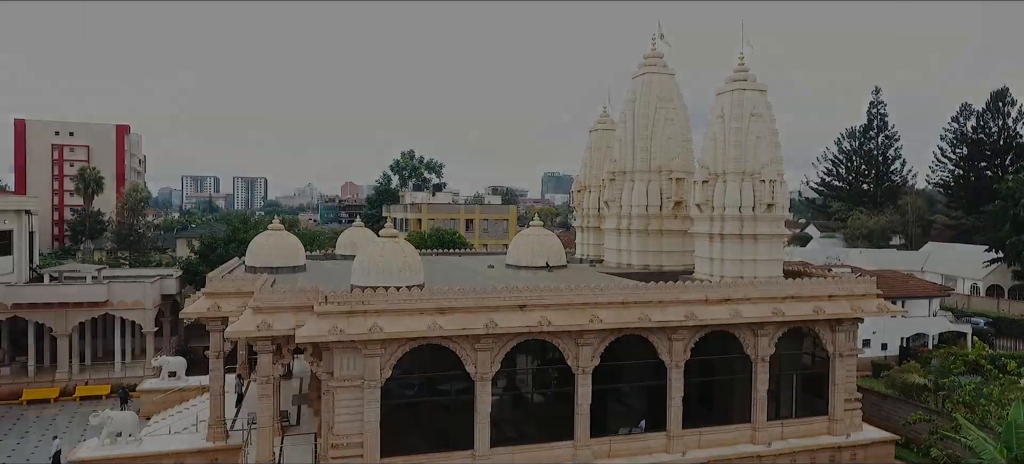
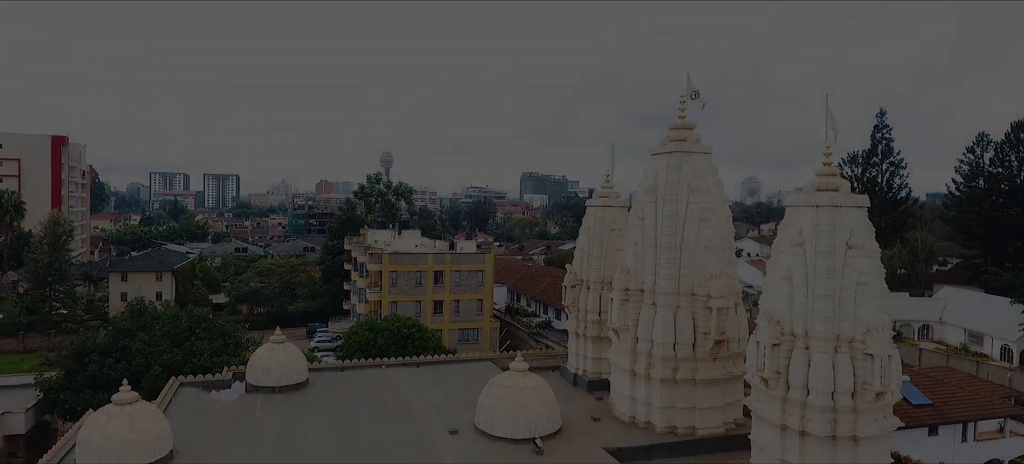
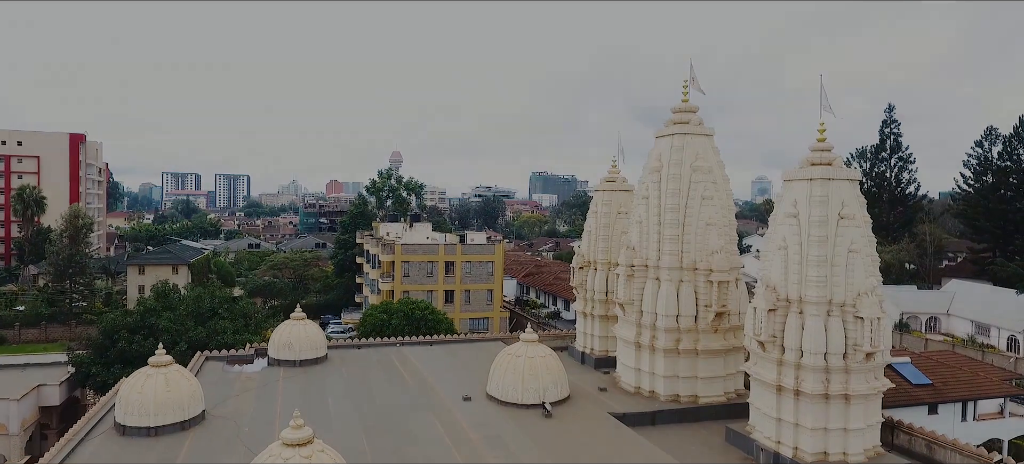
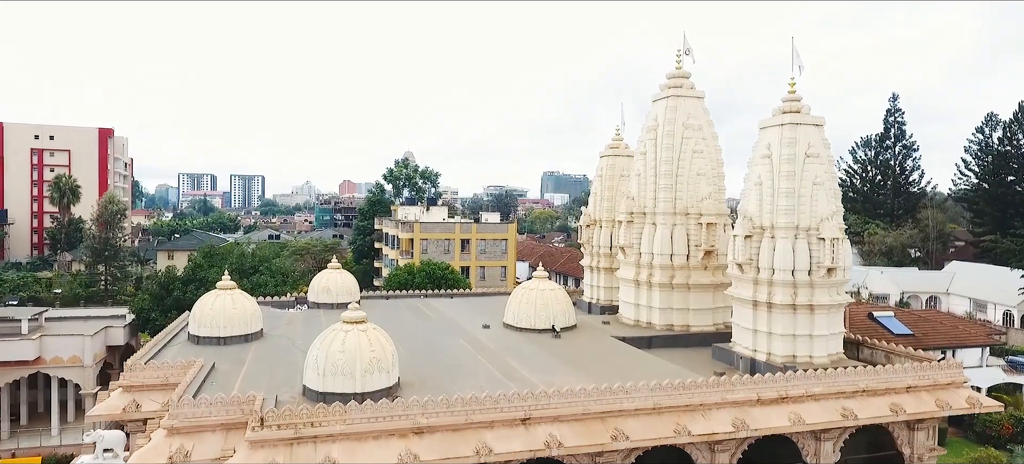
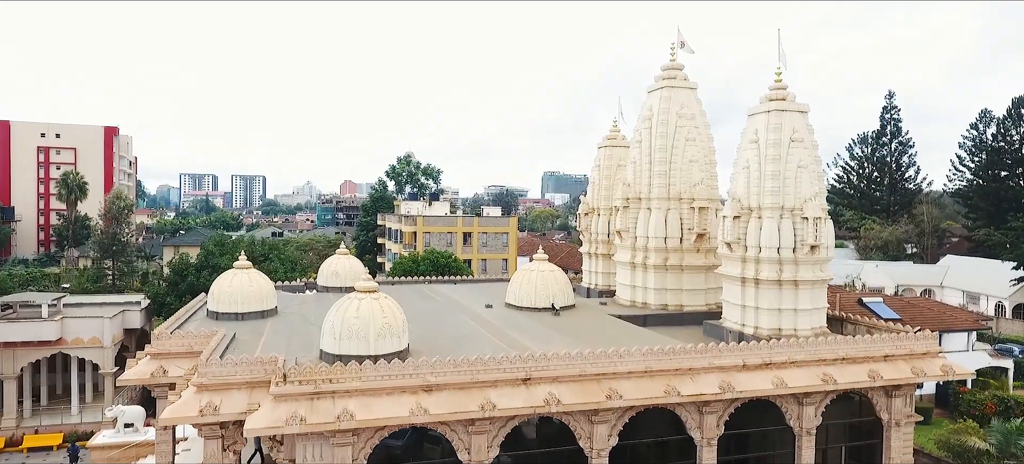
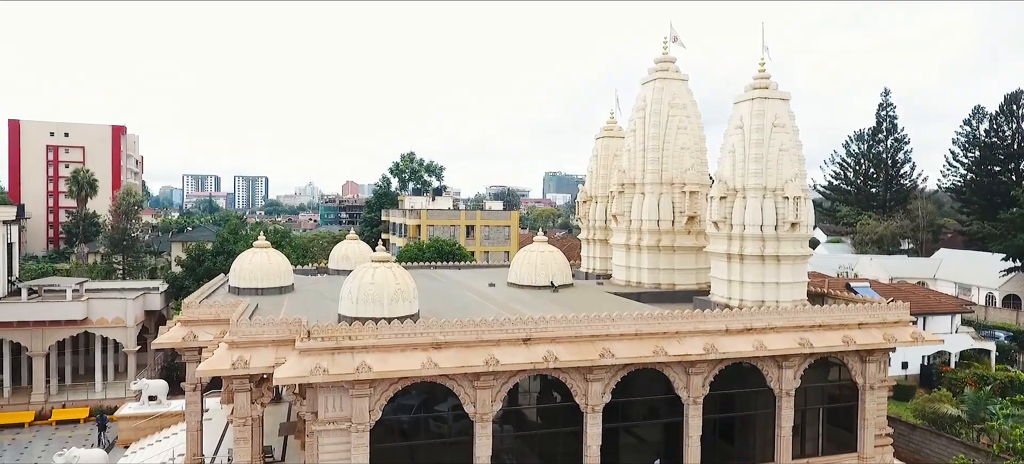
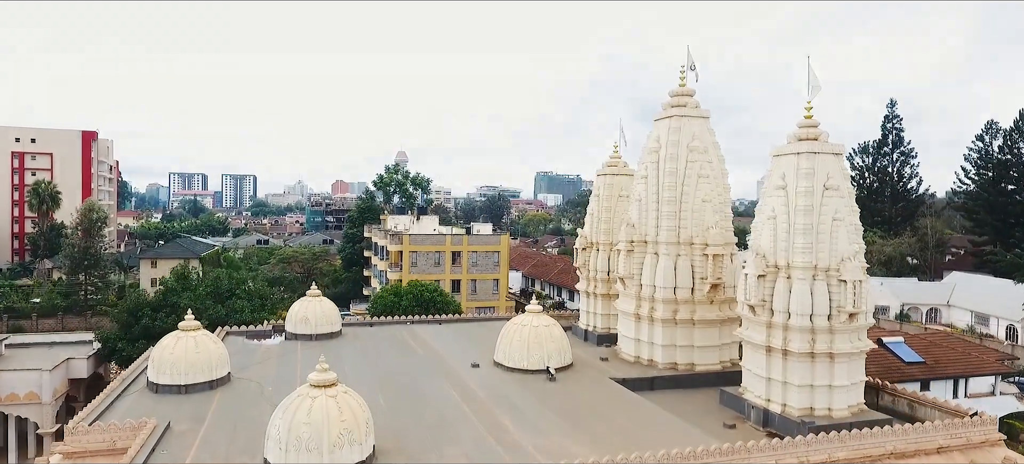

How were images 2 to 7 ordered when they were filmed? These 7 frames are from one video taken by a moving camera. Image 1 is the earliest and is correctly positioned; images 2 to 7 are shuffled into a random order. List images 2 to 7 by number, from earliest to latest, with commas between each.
6, 5, 4, 7, 3, 2
